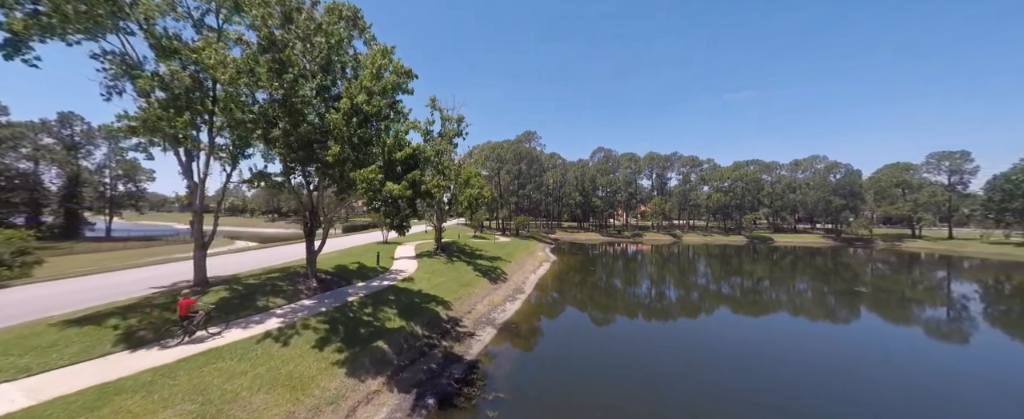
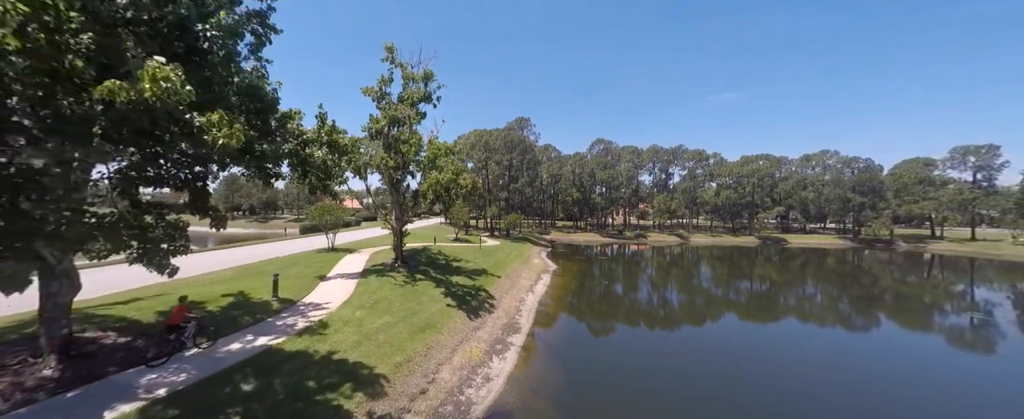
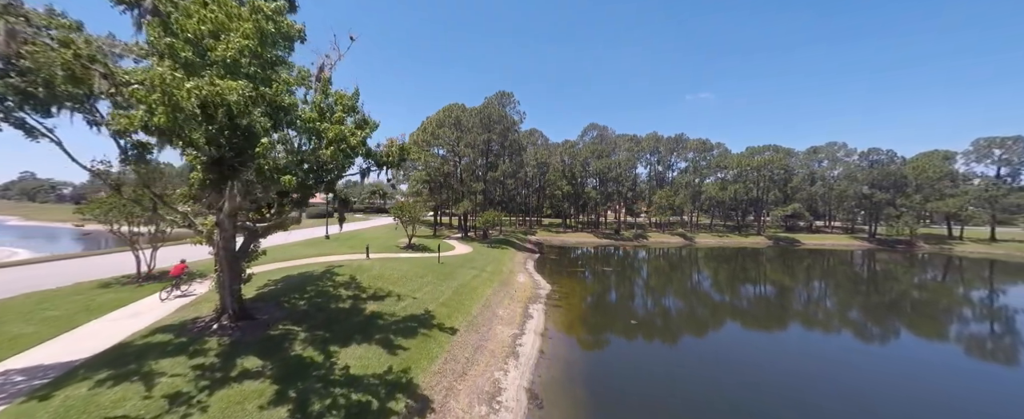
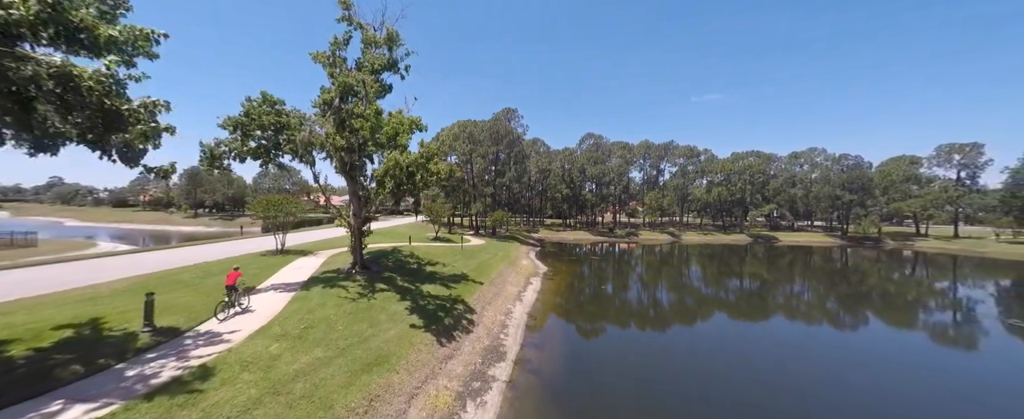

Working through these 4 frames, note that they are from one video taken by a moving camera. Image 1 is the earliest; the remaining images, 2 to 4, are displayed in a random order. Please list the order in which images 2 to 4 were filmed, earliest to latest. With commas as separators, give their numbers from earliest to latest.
2, 4, 3
